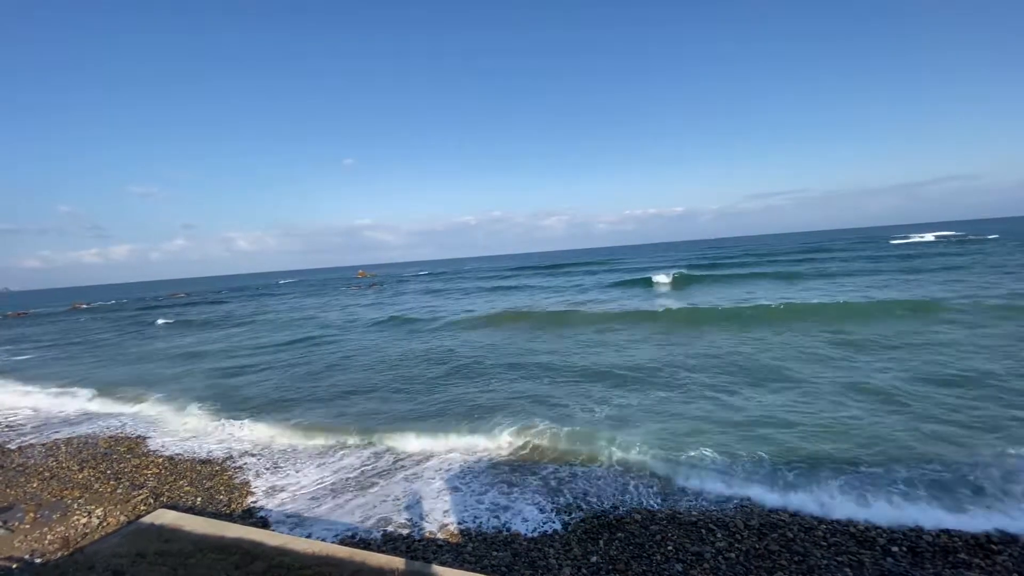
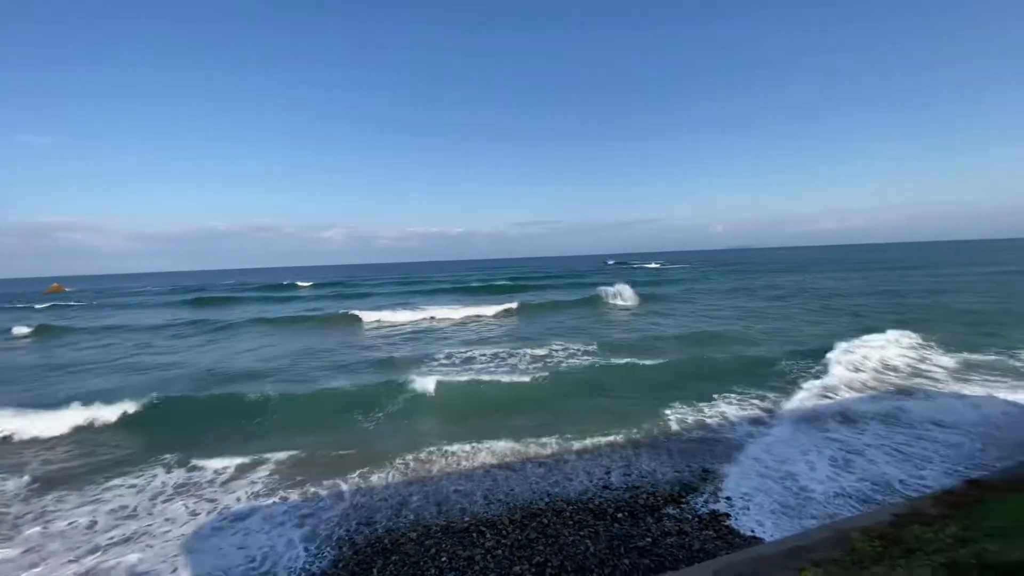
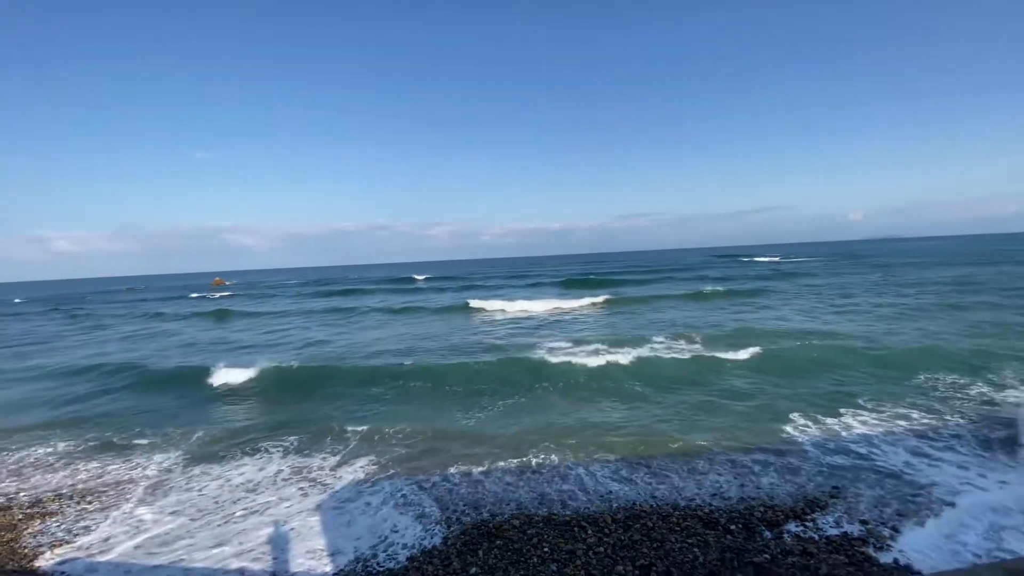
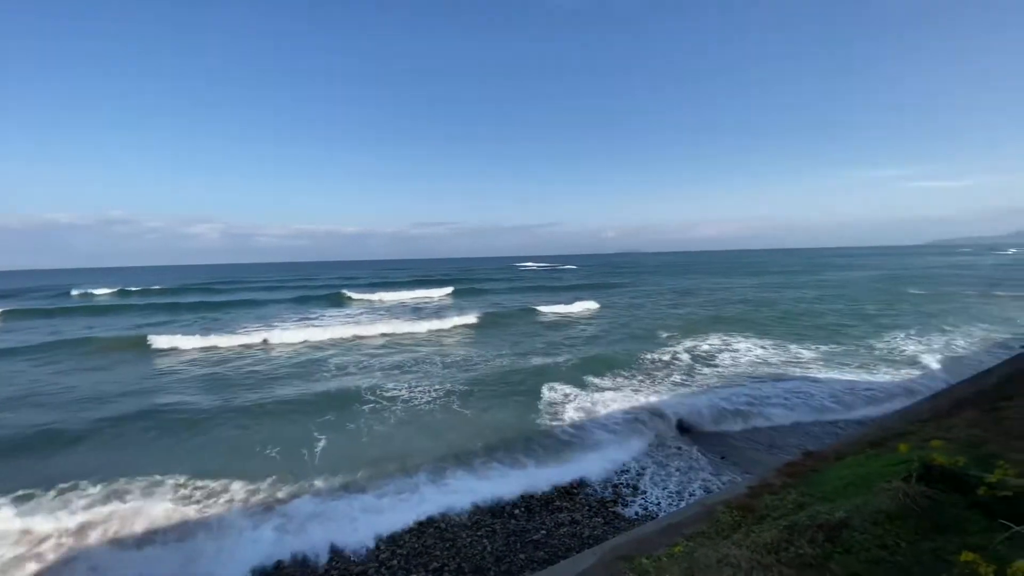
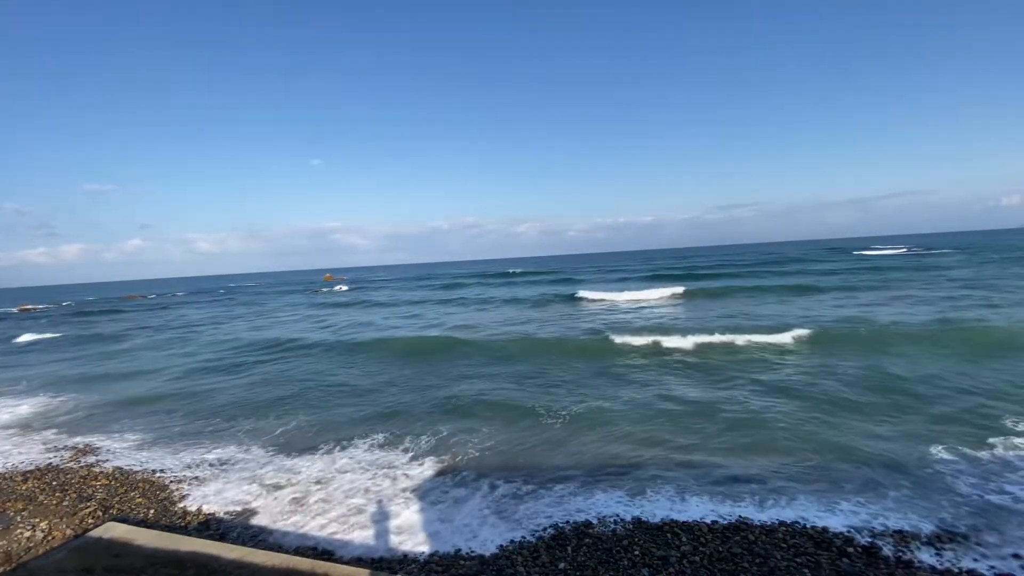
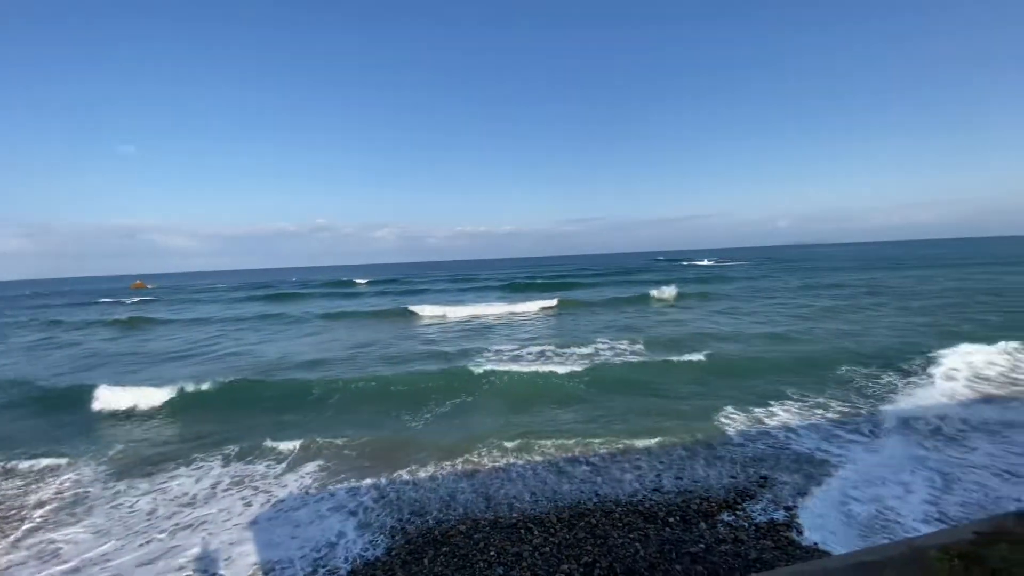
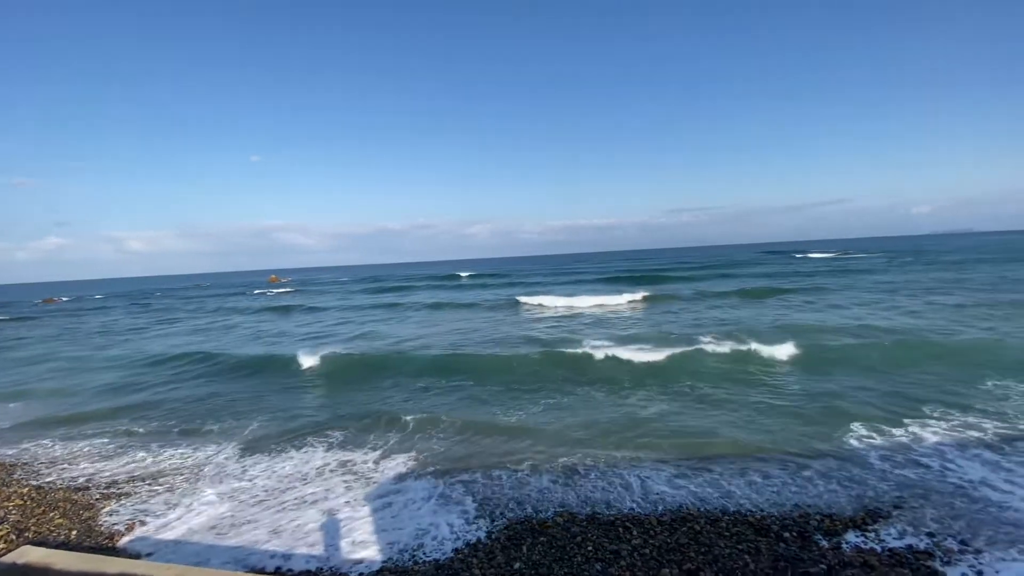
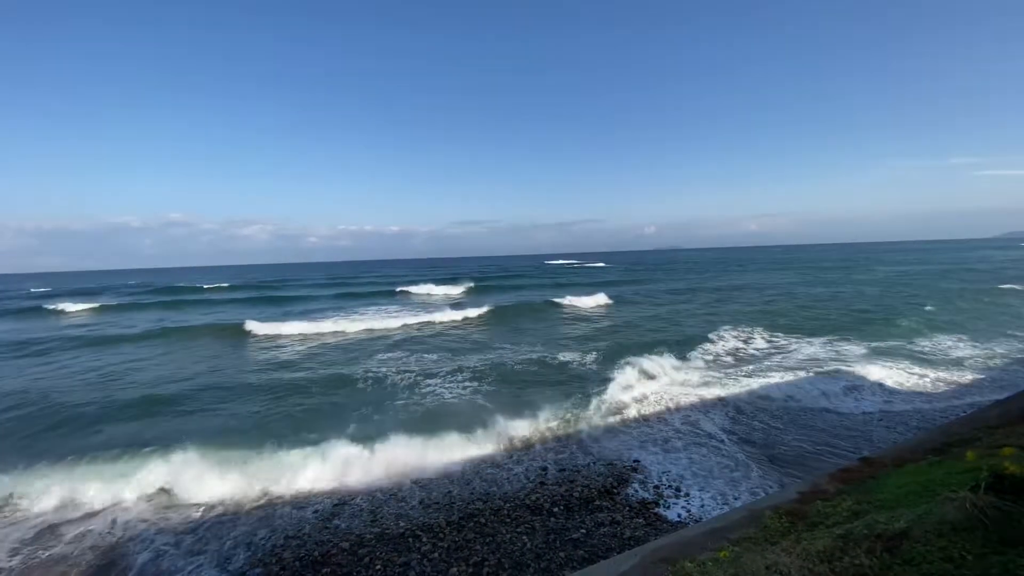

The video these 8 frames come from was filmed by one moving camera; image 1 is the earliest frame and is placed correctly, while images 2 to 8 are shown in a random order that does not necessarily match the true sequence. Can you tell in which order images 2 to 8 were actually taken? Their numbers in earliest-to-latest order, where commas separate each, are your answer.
5, 7, 3, 6, 2, 8, 4
